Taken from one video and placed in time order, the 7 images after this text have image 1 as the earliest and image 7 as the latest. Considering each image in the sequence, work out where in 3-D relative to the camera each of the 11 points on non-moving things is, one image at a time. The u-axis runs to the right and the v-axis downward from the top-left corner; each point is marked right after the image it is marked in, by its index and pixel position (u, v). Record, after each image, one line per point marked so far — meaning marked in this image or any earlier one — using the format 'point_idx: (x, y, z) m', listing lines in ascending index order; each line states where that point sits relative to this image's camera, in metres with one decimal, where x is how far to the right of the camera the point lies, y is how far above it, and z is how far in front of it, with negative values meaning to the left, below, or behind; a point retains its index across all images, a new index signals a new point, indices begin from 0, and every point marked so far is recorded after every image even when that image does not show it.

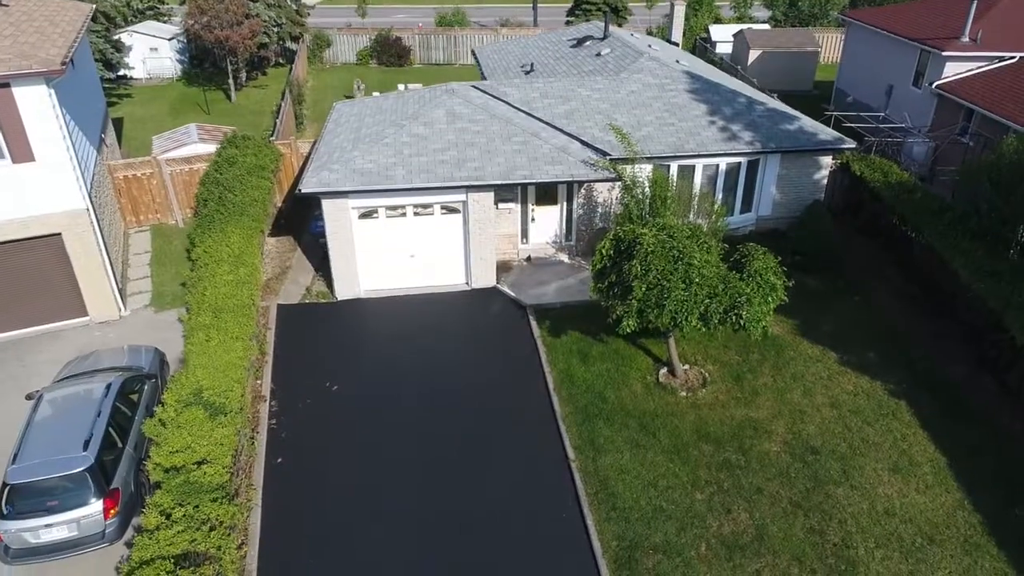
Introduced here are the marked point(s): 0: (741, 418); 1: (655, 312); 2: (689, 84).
0: (+3.8, -2.1, +11.7) m
1: (+2.3, -0.4, +11.3) m
2: (+4.5, +5.1, +17.7) m
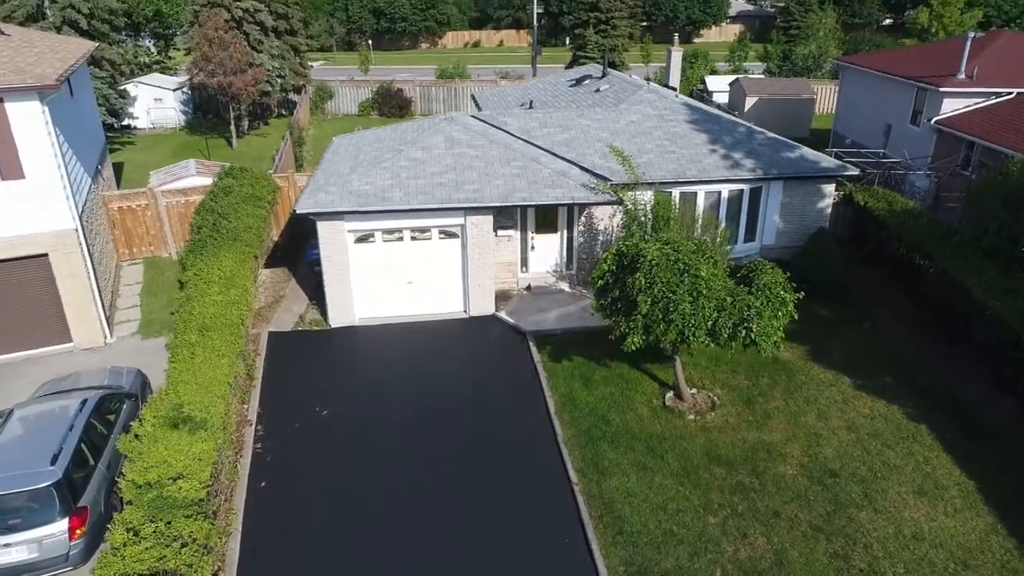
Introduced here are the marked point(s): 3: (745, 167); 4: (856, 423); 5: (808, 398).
0: (+3.8, -2.4, +11.1) m
1: (+2.3, -0.6, +10.8) m
2: (+4.4, +4.4, +17.7) m
3: (+5.2, +2.7, +15.9) m
4: (+5.6, -2.2, +11.5) m
5: (+5.1, -1.9, +12.1) m
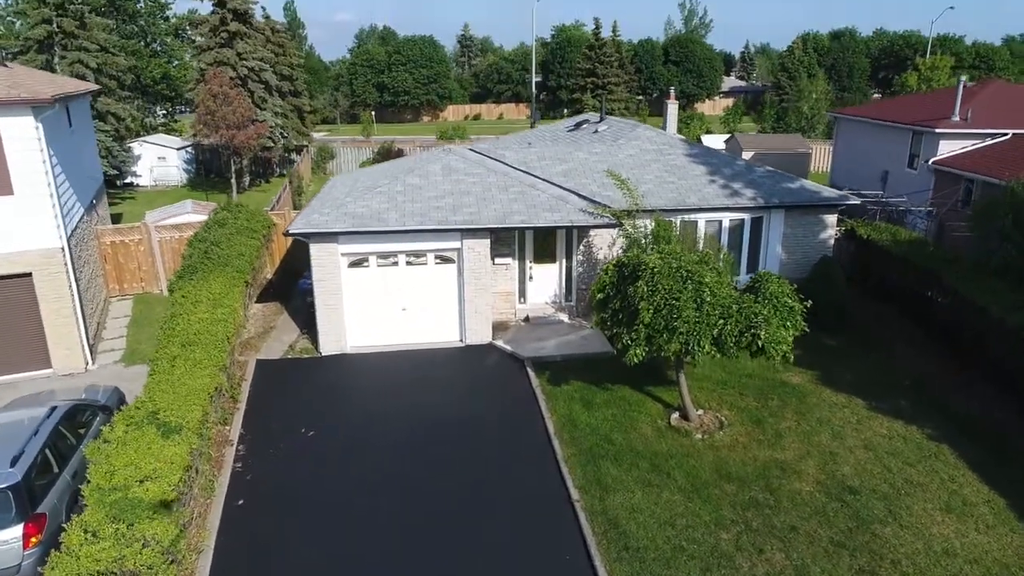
0: (+3.7, -2.5, +10.4) m
1: (+2.3, -0.7, +10.3) m
2: (+4.4, +3.5, +17.7) m
3: (+5.2, +2.1, +15.8) m
4: (+5.6, -2.4, +10.9) m
5: (+5.0, -2.1, +11.5) m
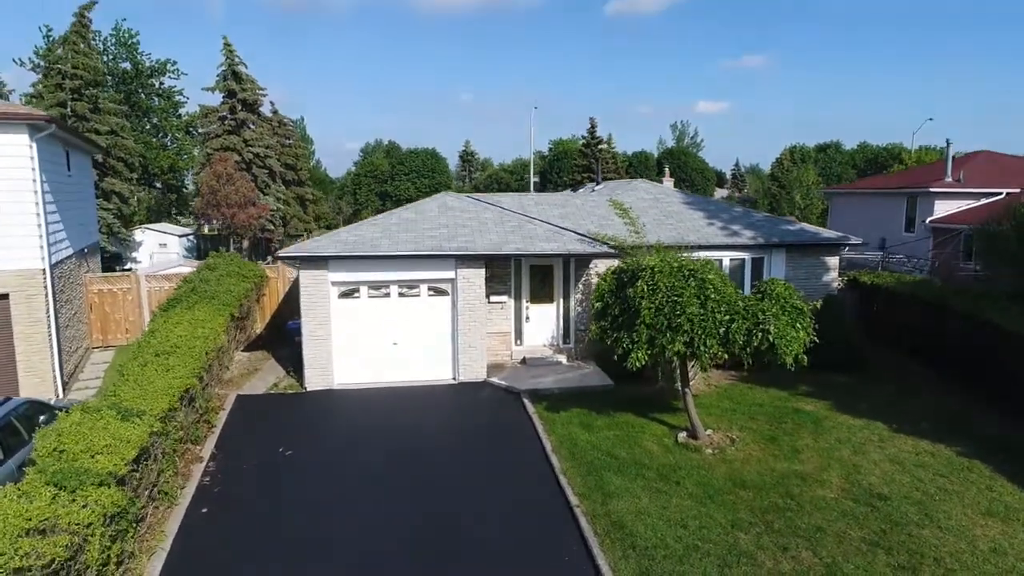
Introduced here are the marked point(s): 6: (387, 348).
0: (+3.7, -2.4, +9.5) m
1: (+2.2, -0.7, +9.7) m
2: (+4.3, +2.2, +17.7) m
3: (+5.1, +1.2, +15.5) m
4: (+5.5, -2.4, +10.0) m
5: (+5.0, -2.3, +10.7) m
6: (-2.5, -1.2, +14.0) m
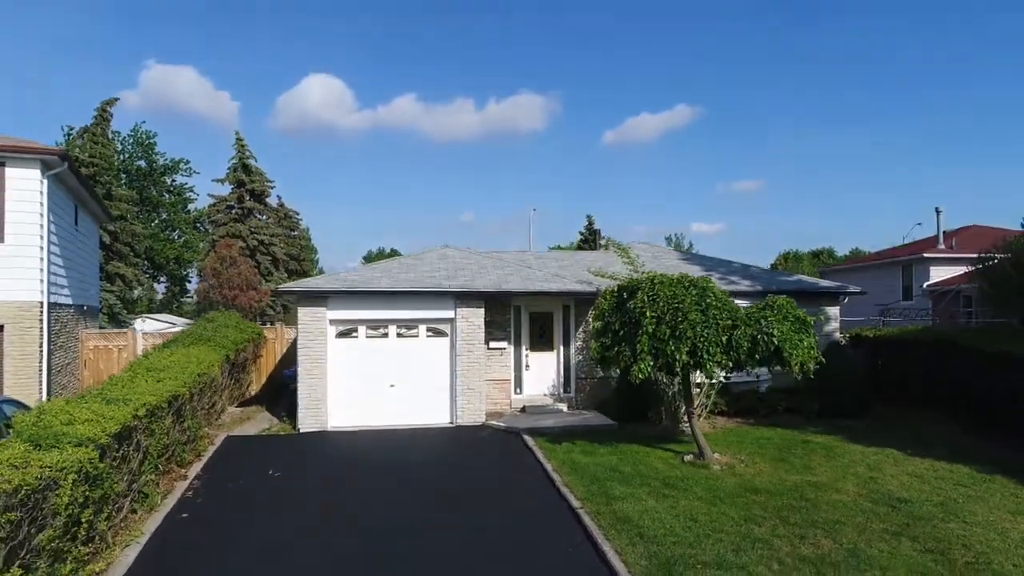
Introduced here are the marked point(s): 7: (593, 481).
0: (+3.6, -2.5, +9.0) m
1: (+2.2, -0.7, +9.6) m
2: (+4.3, +0.8, +17.9) m
3: (+5.1, +0.1, +15.6) m
4: (+5.5, -2.5, +9.5) m
5: (+4.9, -2.5, +10.2) m
6: (-2.5, -2.0, +13.7) m
7: (+1.1, -2.5, +9.1) m
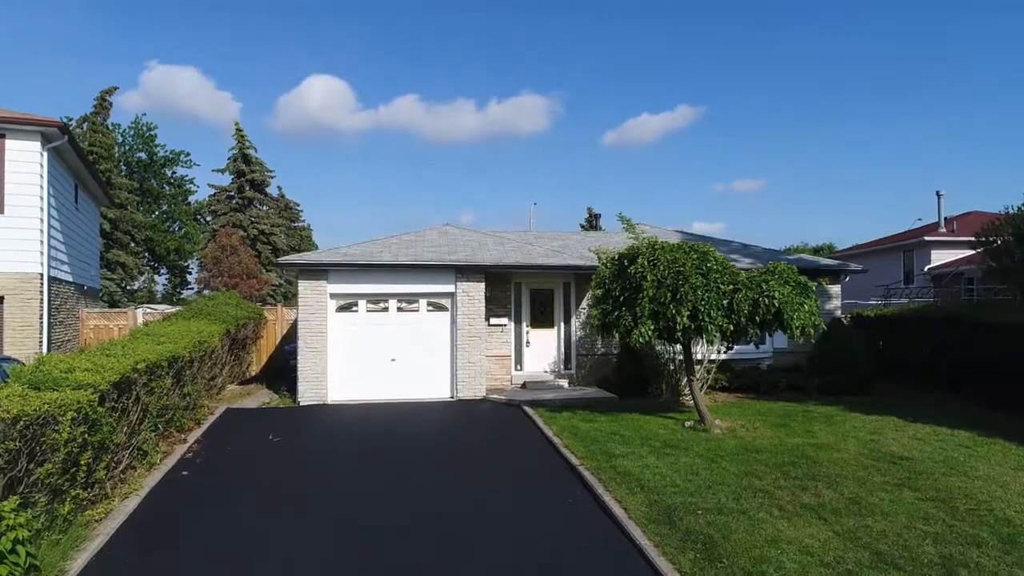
0: (+3.7, -2.0, +9.0) m
1: (+2.2, -0.3, +9.6) m
2: (+4.3, +1.3, +17.9) m
3: (+5.1, +0.6, +15.6) m
4: (+5.5, -2.0, +9.5) m
5: (+5.0, -2.0, +10.2) m
6: (-2.5, -1.5, +13.7) m
7: (+1.1, -2.0, +9.1) m
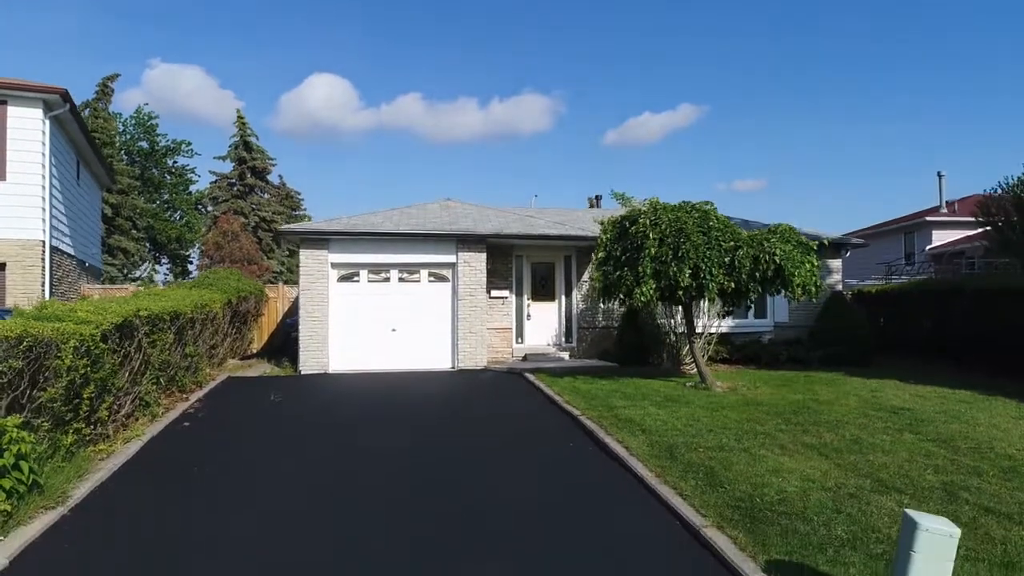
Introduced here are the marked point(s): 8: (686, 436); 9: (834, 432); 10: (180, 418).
0: (+3.7, -1.4, +9.0) m
1: (+2.2, +0.3, +9.6) m
2: (+4.3, +1.9, +17.9) m
3: (+5.1, +1.2, +15.6) m
4: (+5.5, -1.4, +9.5) m
5: (+5.0, -1.4, +10.2) m
6: (-2.5, -0.9, +13.7) m
7: (+1.1, -1.5, +9.1) m
8: (+1.7, -1.5, +6.8) m
9: (+3.2, -1.5, +7.0) m
10: (-4.2, -1.7, +8.9) m
